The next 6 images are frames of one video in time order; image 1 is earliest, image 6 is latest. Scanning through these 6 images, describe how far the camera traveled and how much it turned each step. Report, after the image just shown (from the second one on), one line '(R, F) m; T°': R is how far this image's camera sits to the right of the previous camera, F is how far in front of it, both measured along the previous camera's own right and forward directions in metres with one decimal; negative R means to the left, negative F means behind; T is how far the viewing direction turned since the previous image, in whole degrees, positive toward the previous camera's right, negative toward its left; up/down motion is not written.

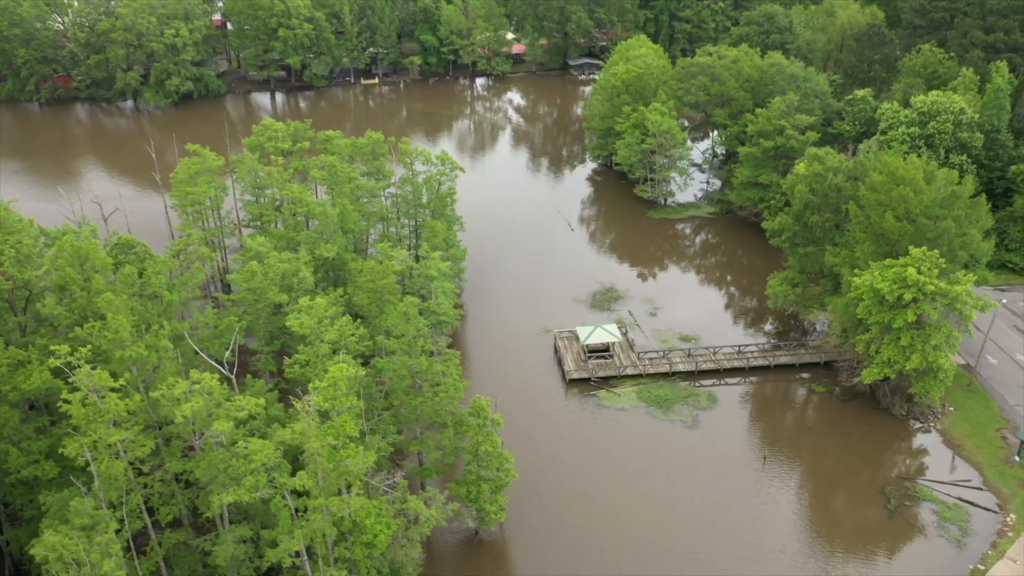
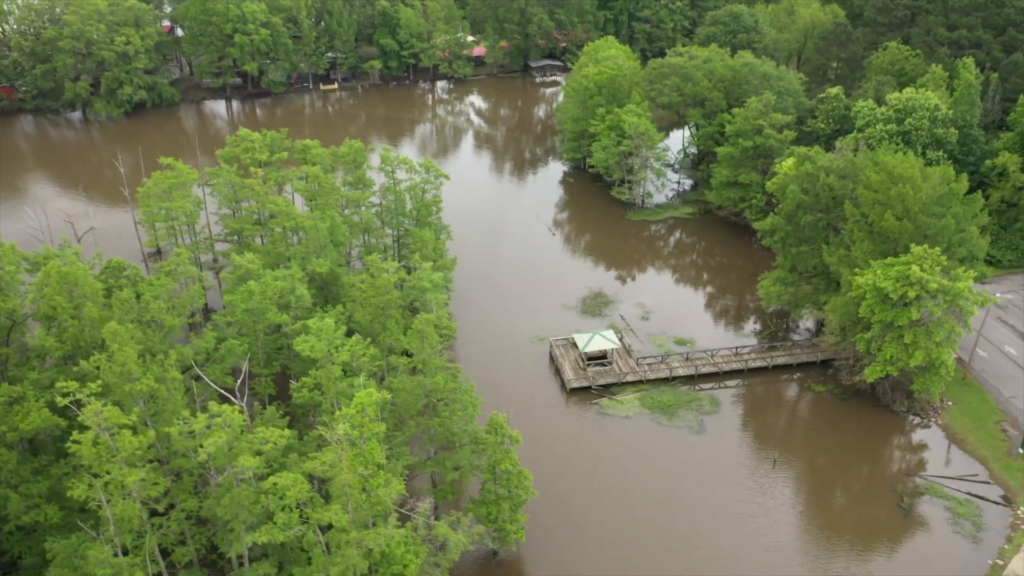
(-2.0, +0.9) m; +3°
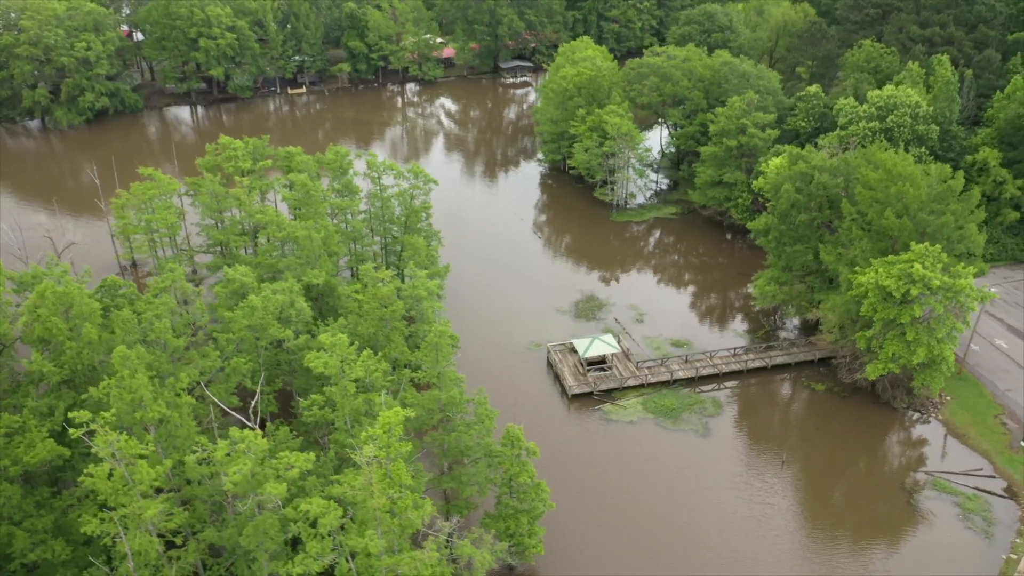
(-1.6, +0.6) m; +3°
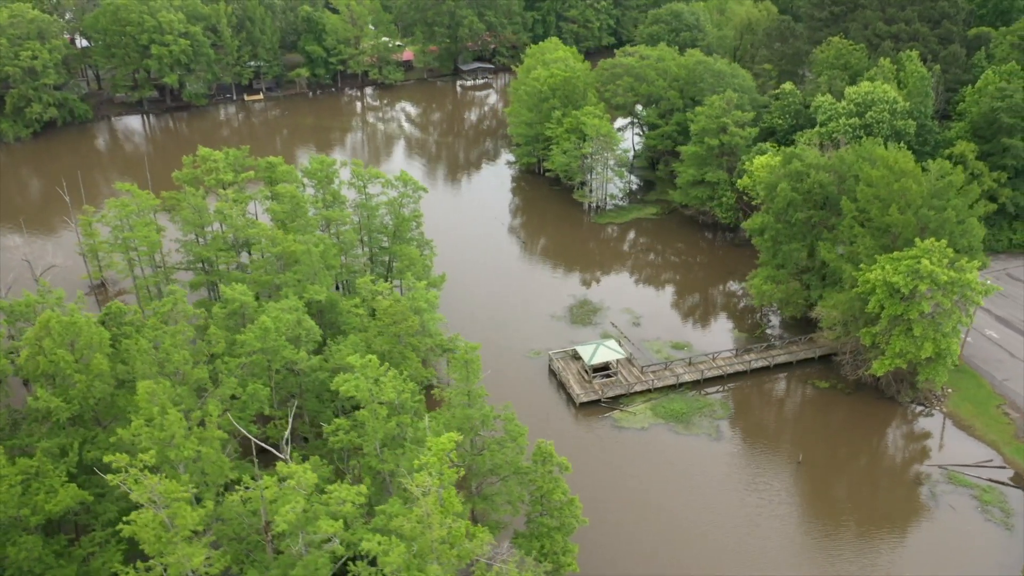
(-2.3, +0.9) m; +3°
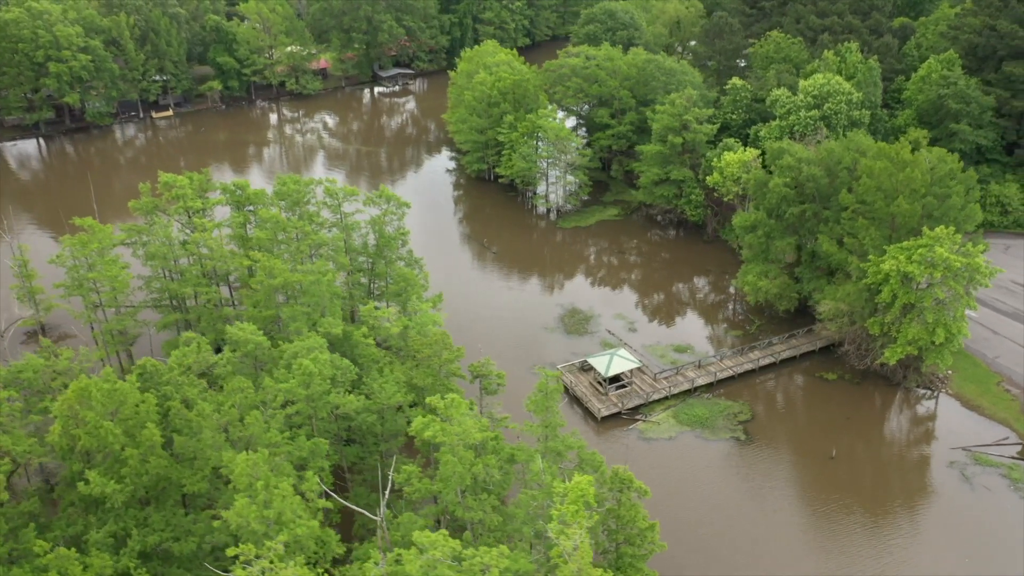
(-4.7, +1.8) m; +7°
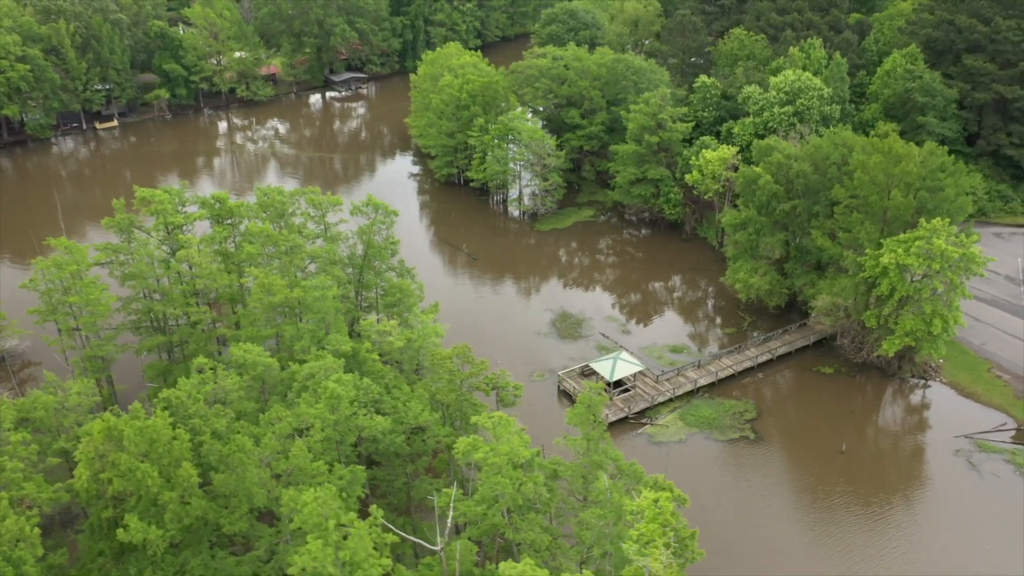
(-2.4, +0.8) m; +4°
